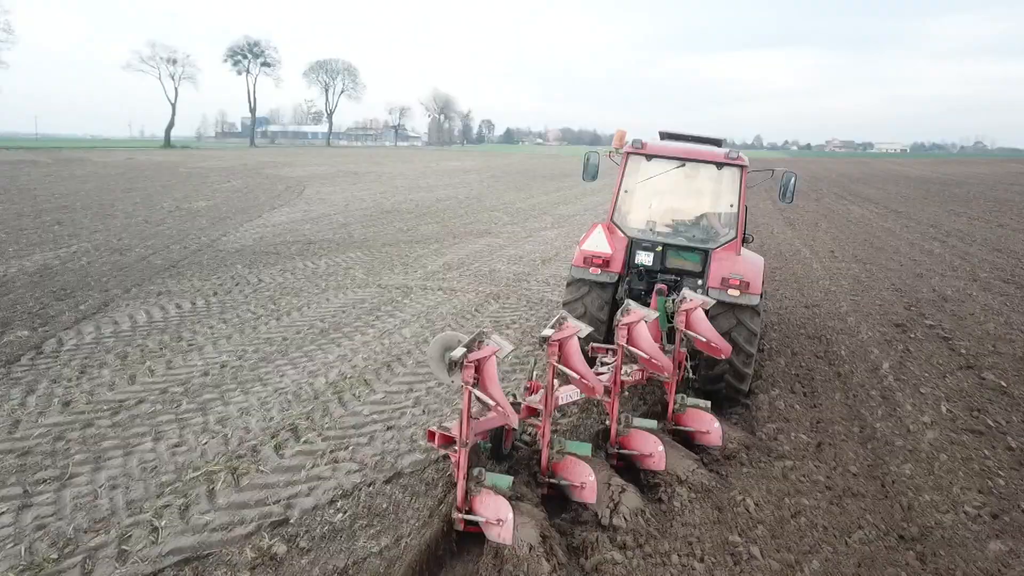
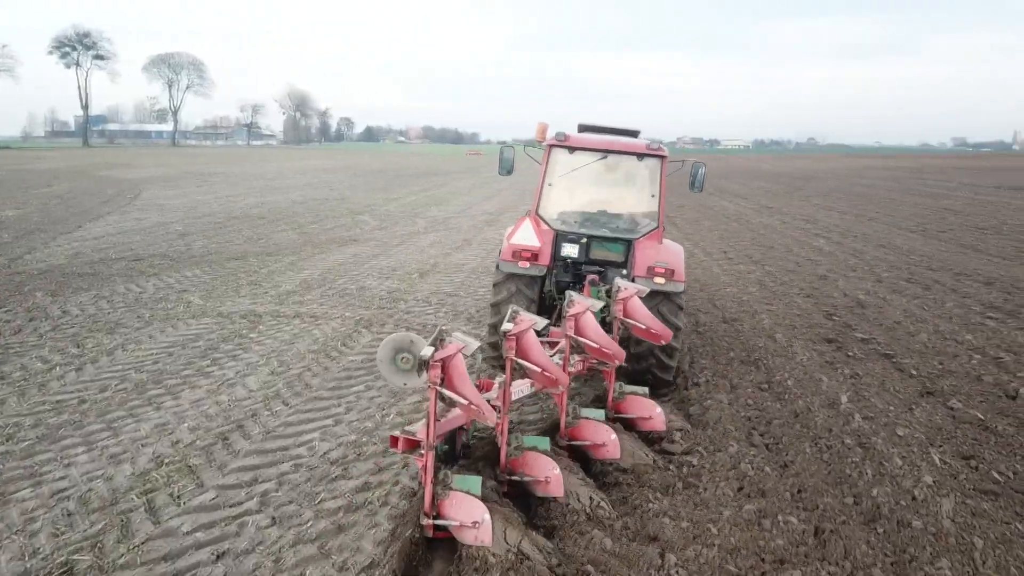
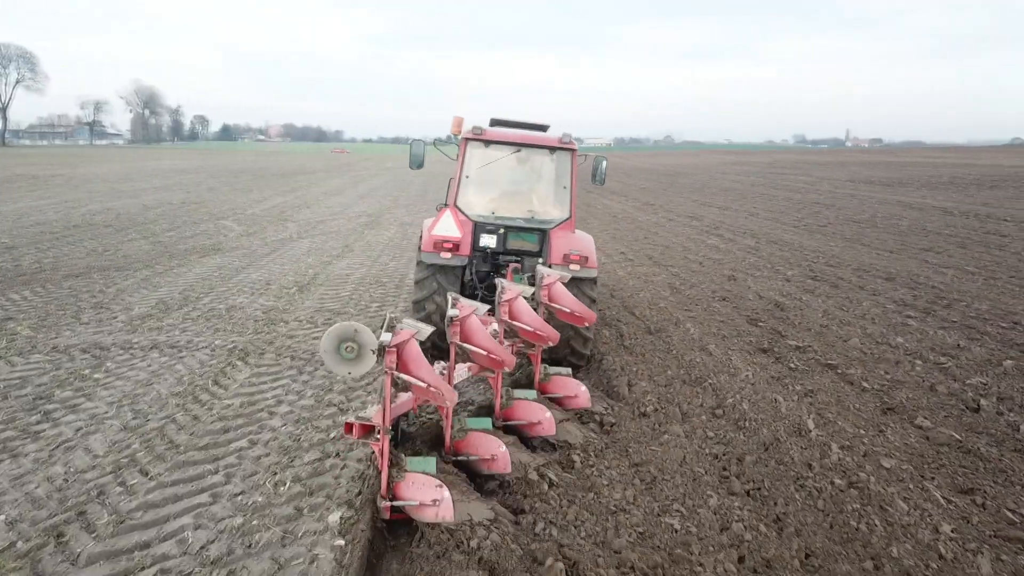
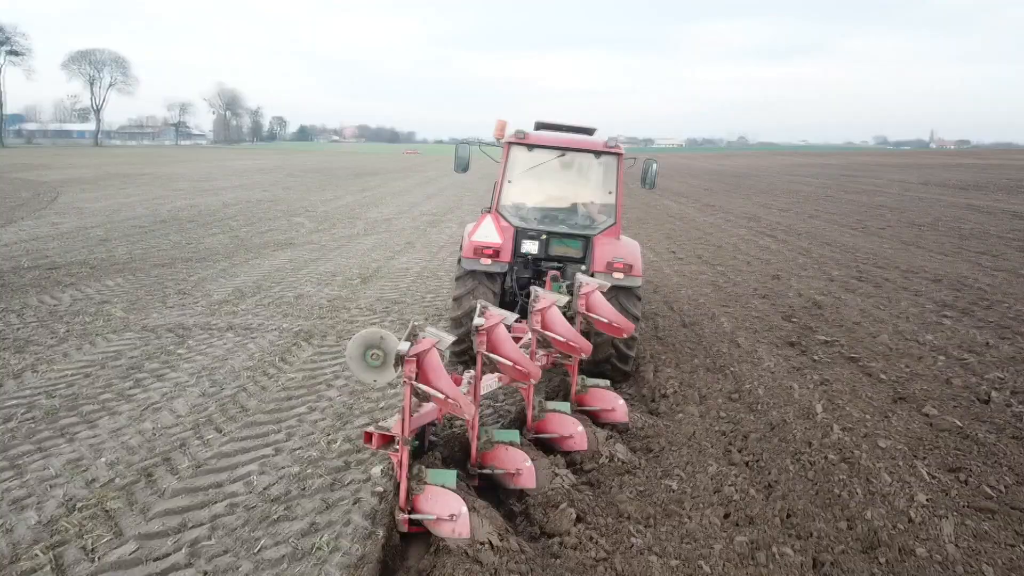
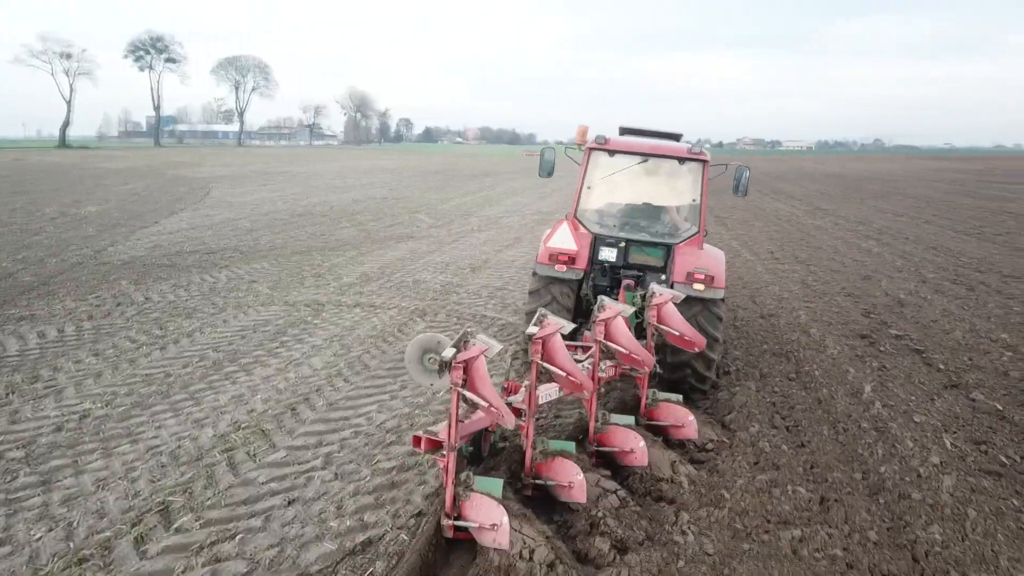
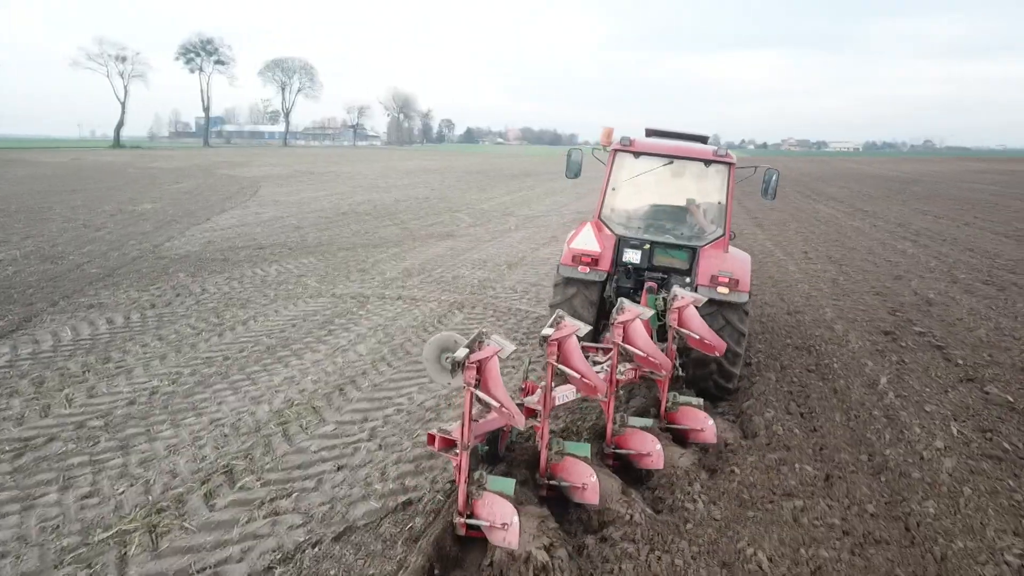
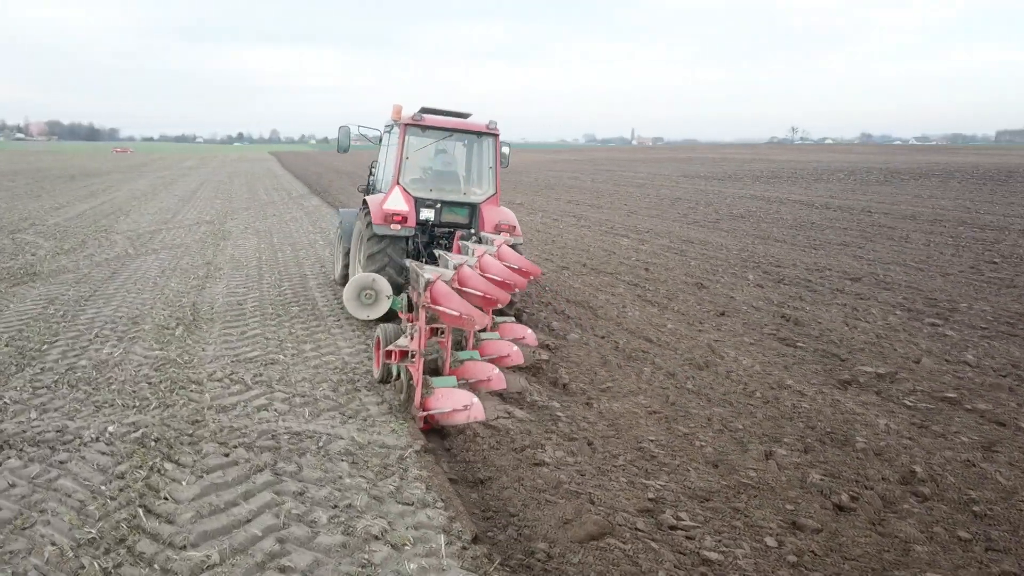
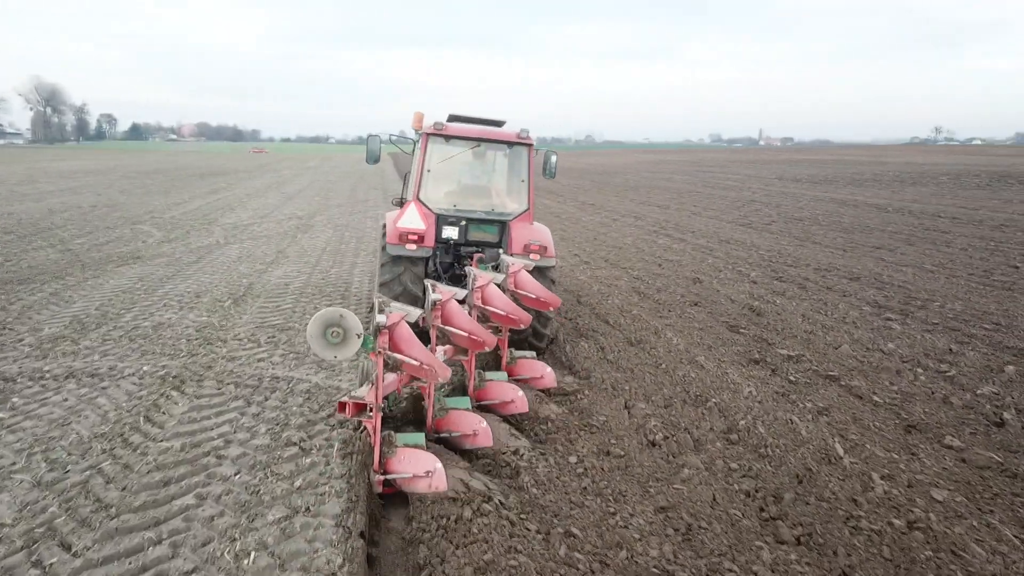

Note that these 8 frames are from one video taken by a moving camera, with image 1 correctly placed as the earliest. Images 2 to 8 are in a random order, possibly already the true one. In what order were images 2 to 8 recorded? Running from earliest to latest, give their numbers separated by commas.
6, 5, 2, 4, 3, 8, 7
